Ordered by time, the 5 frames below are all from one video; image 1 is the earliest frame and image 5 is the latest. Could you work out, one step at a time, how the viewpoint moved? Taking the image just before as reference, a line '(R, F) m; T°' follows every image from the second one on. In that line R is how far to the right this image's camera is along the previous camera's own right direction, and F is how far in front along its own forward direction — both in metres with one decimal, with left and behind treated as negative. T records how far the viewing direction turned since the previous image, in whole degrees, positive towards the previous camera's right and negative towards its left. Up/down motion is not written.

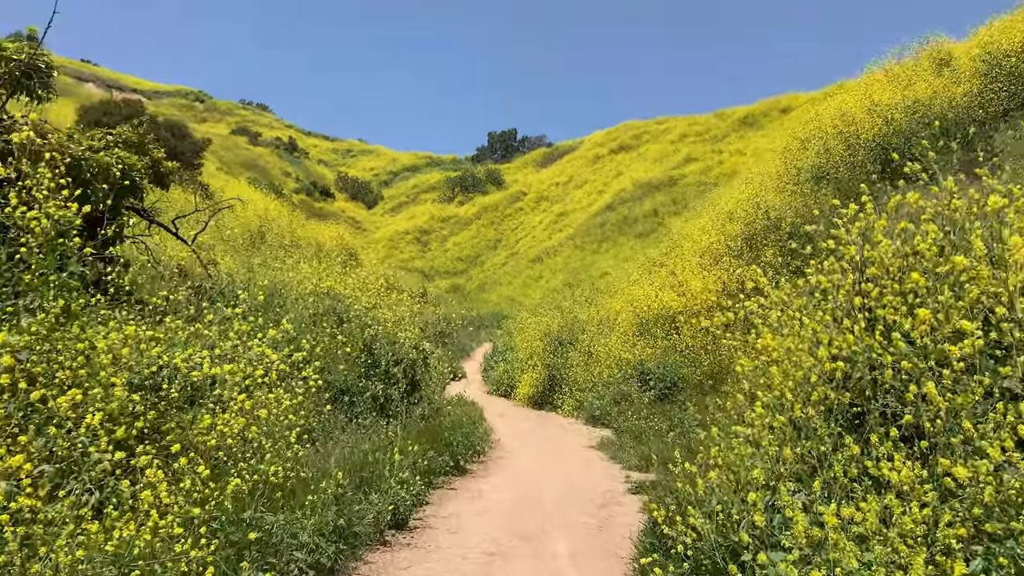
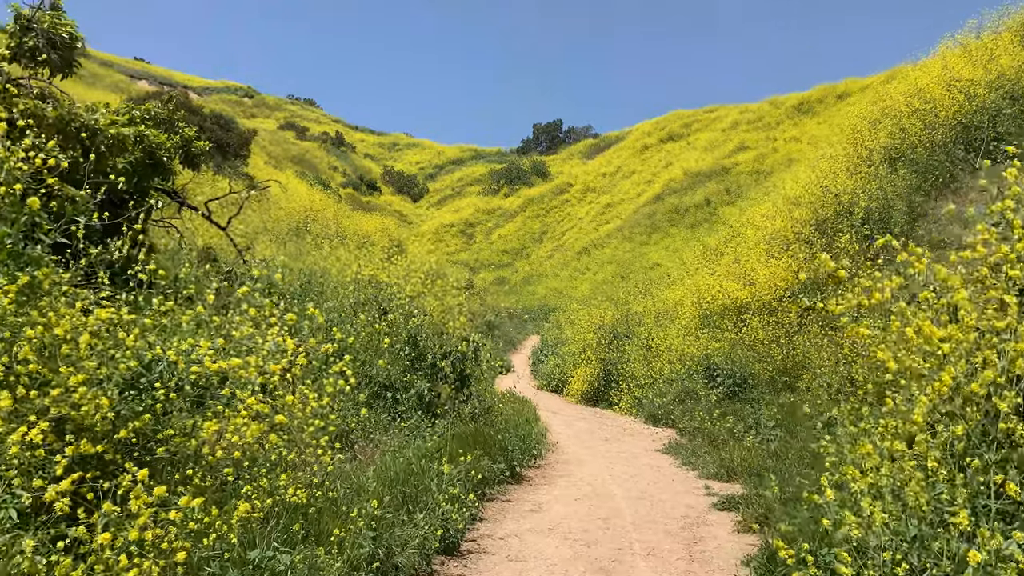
(-0.1, +0.9) m; -3°
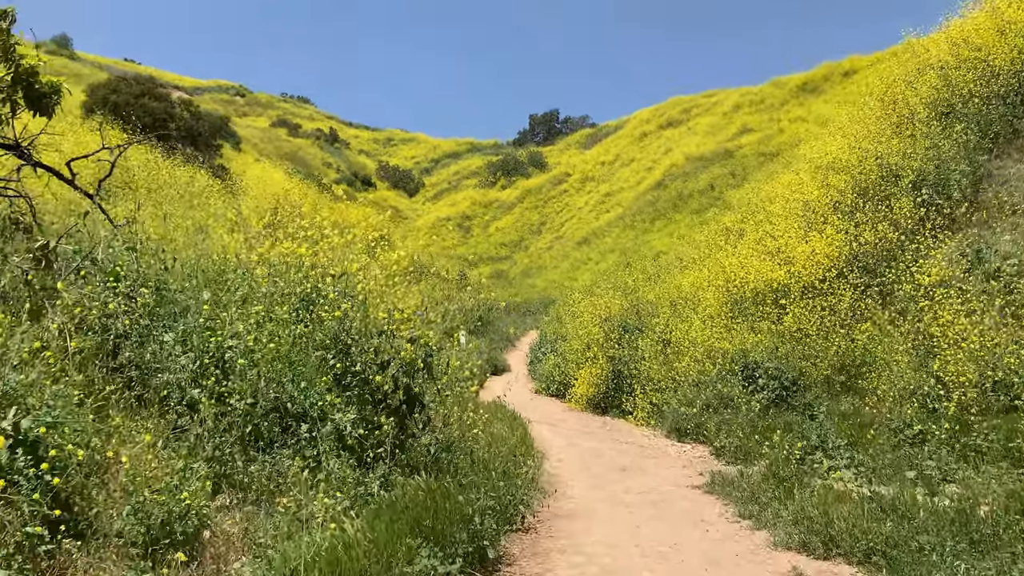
(+0.2, +2.6) m; 0°
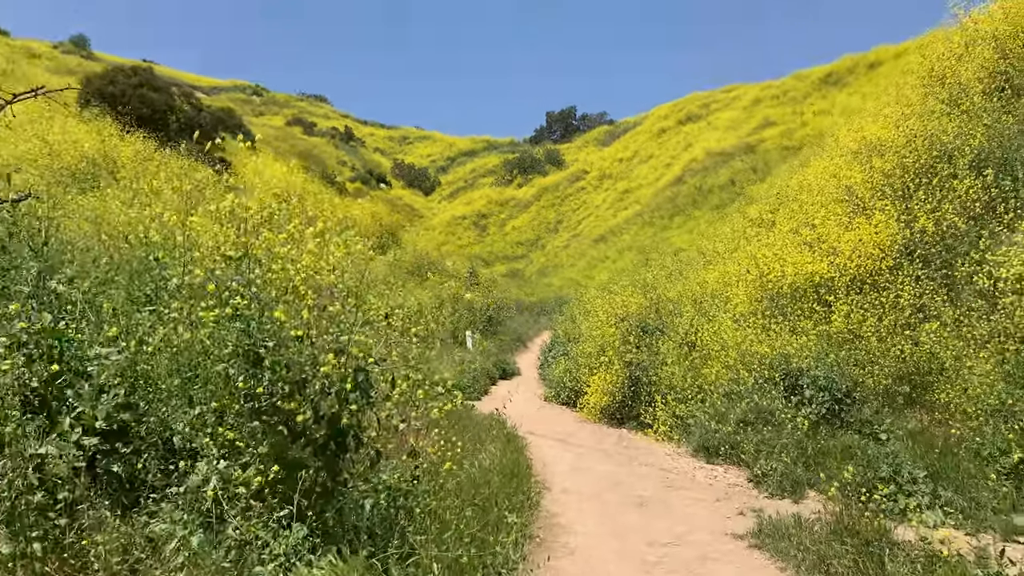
(+0.2, +1.5) m; -1°
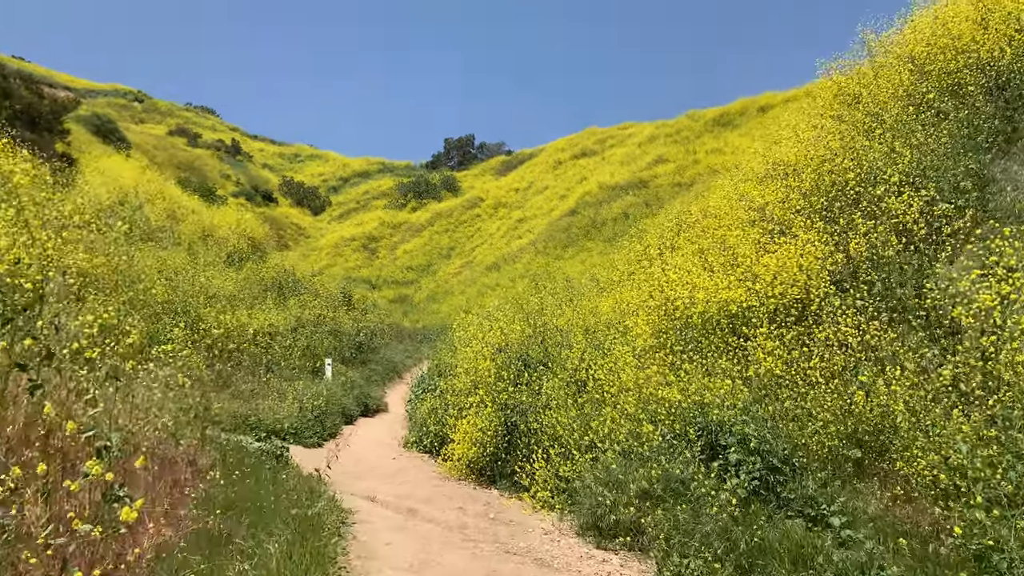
(+0.5, +2.3) m; +8°
